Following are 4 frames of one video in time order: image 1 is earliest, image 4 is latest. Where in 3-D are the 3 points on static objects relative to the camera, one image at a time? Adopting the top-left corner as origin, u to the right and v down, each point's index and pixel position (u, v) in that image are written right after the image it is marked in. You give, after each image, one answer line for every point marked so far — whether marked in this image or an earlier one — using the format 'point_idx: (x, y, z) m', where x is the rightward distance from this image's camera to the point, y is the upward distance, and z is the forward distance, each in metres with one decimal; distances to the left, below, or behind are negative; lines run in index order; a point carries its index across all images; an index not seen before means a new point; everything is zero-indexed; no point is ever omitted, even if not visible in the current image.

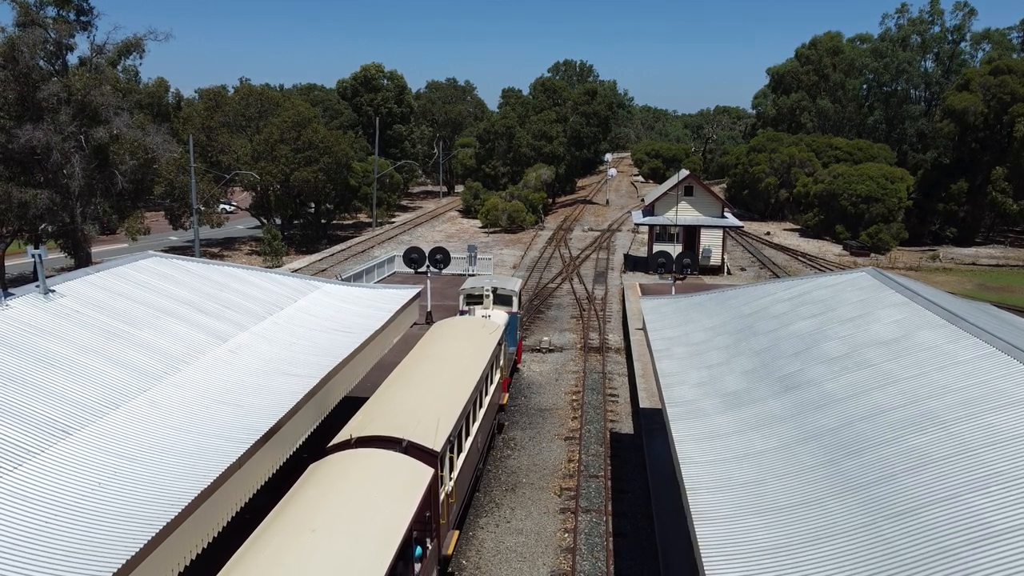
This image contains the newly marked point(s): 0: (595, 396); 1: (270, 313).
0: (+2.0, -2.6, +17.8) m
1: (-3.9, -0.4, +11.7) m
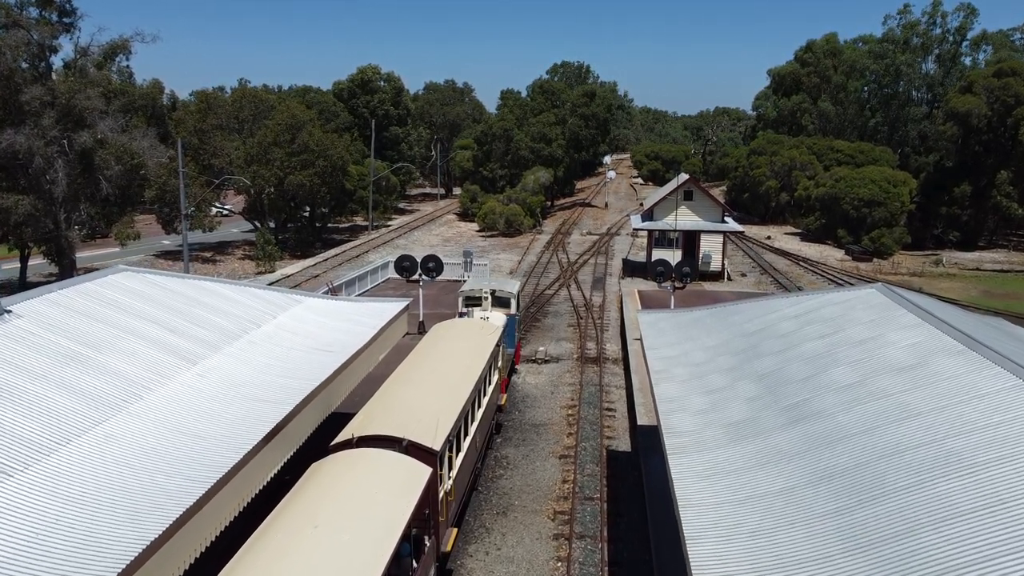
0: (+1.9, -2.9, +17.2) m
1: (-4.1, -0.7, +11.1) m
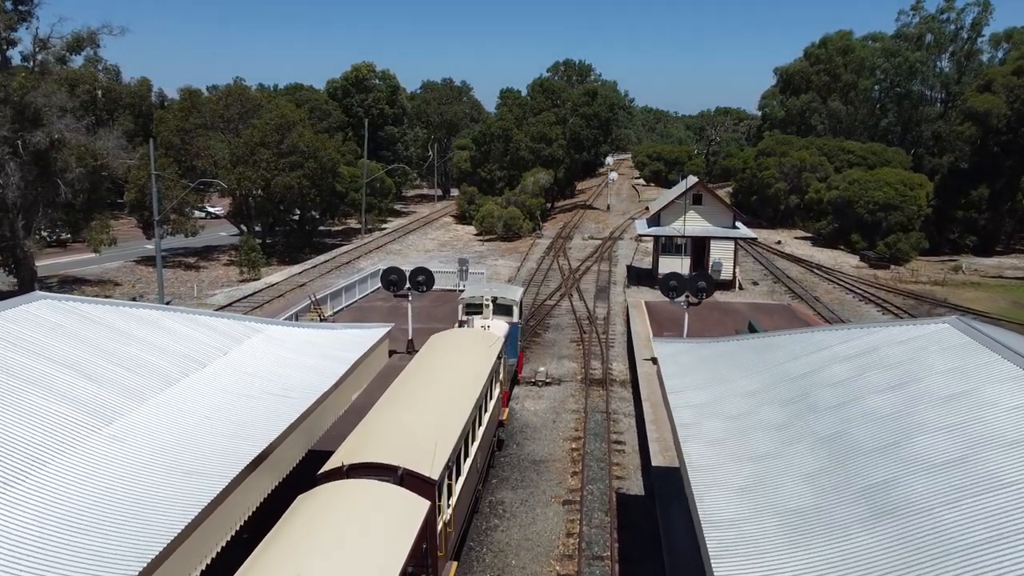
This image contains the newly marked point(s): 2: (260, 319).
0: (+1.8, -3.3, +15.4) m
1: (-4.1, -1.1, +9.2) m
2: (-4.1, -0.5, +11.8) m
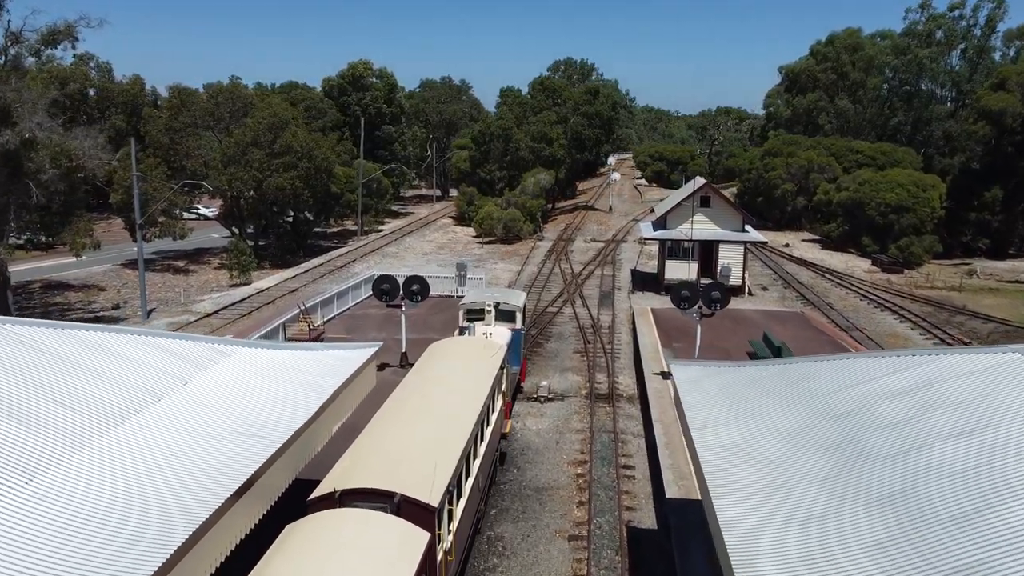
0: (+1.8, -3.5, +14.2) m
1: (-4.1, -1.3, +8.0) m
2: (-4.0, -0.7, +10.6) m
